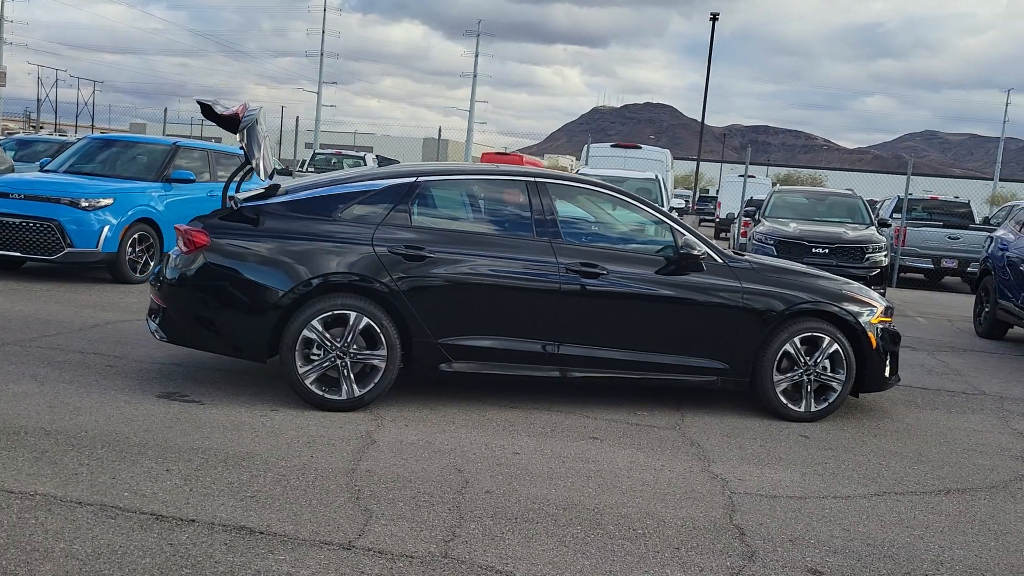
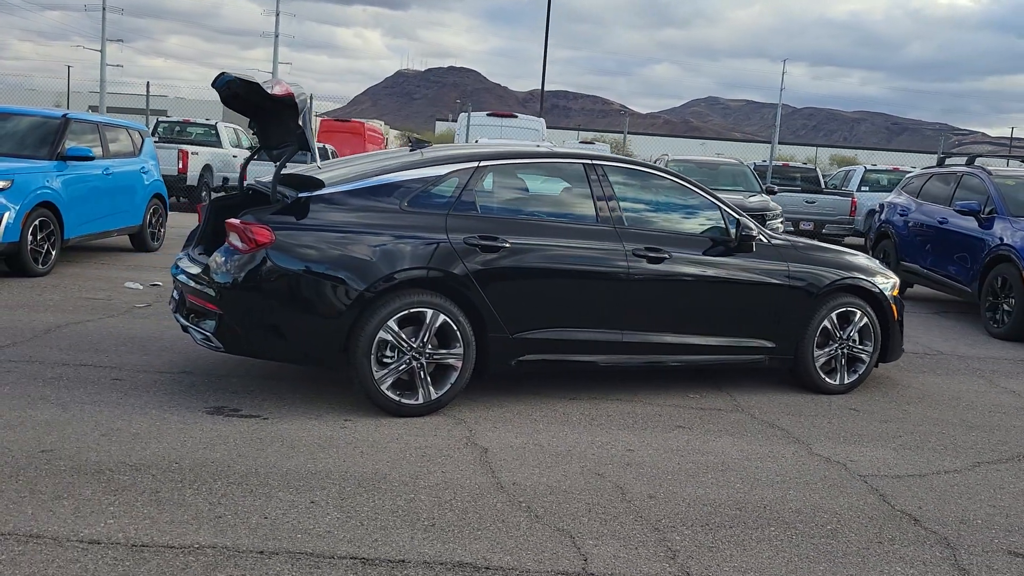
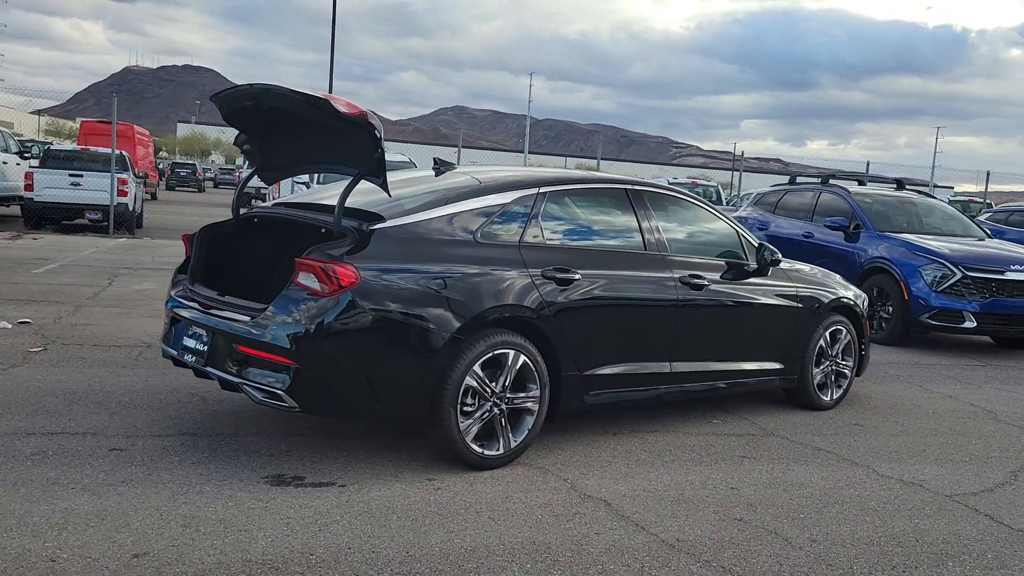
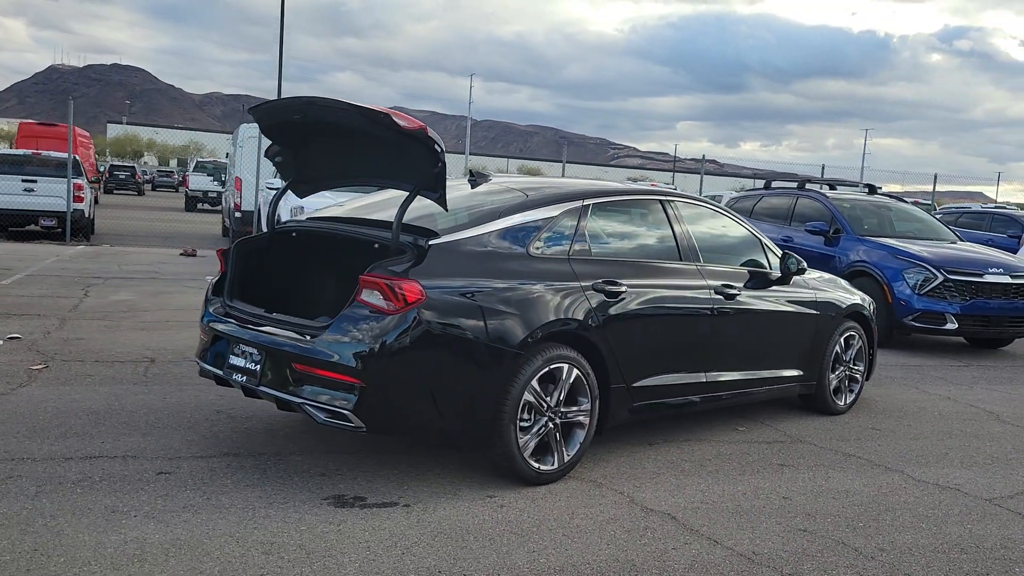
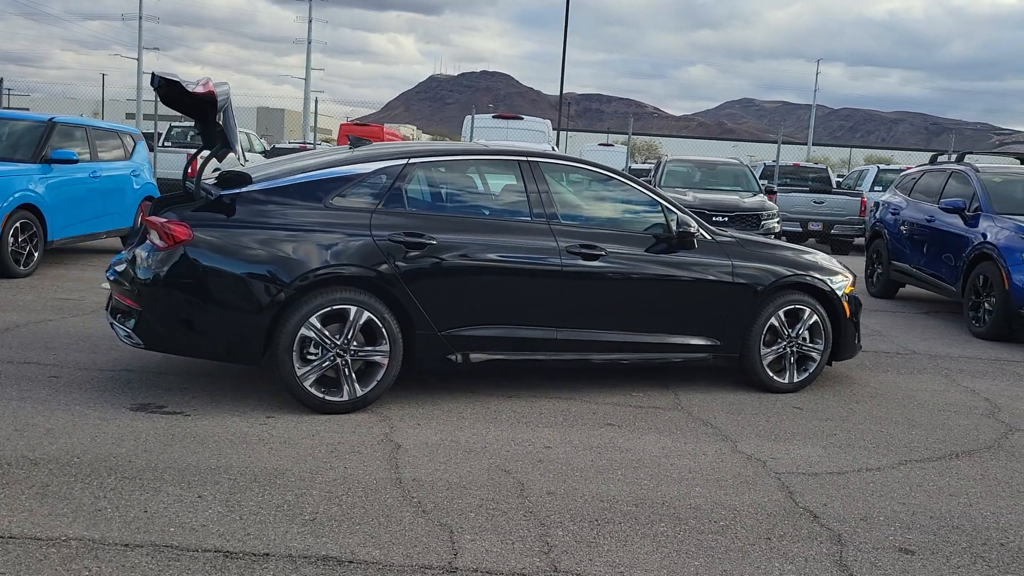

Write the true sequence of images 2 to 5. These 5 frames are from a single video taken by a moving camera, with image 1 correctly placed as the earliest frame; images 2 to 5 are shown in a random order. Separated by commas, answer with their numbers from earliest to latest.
5, 2, 3, 4
